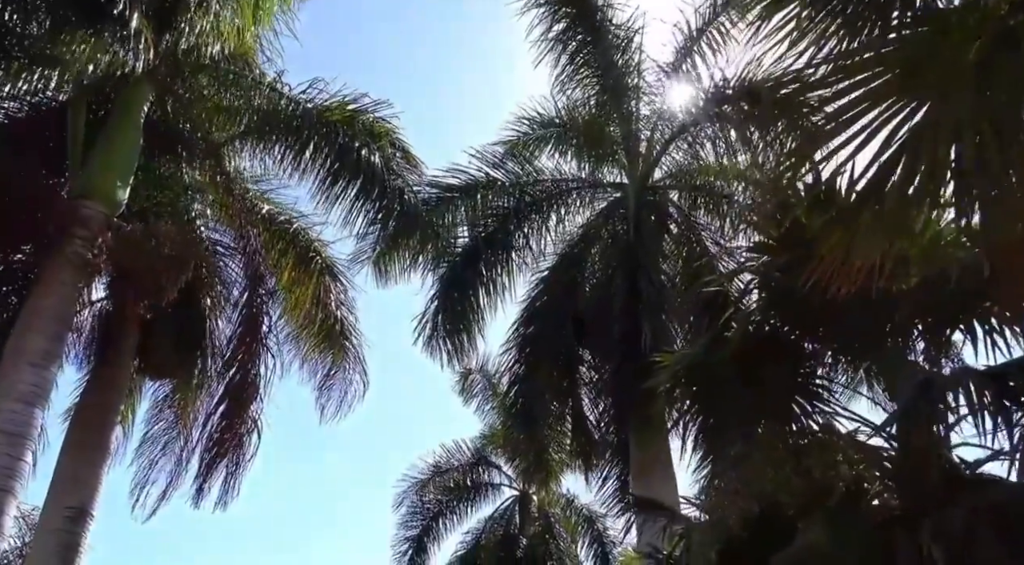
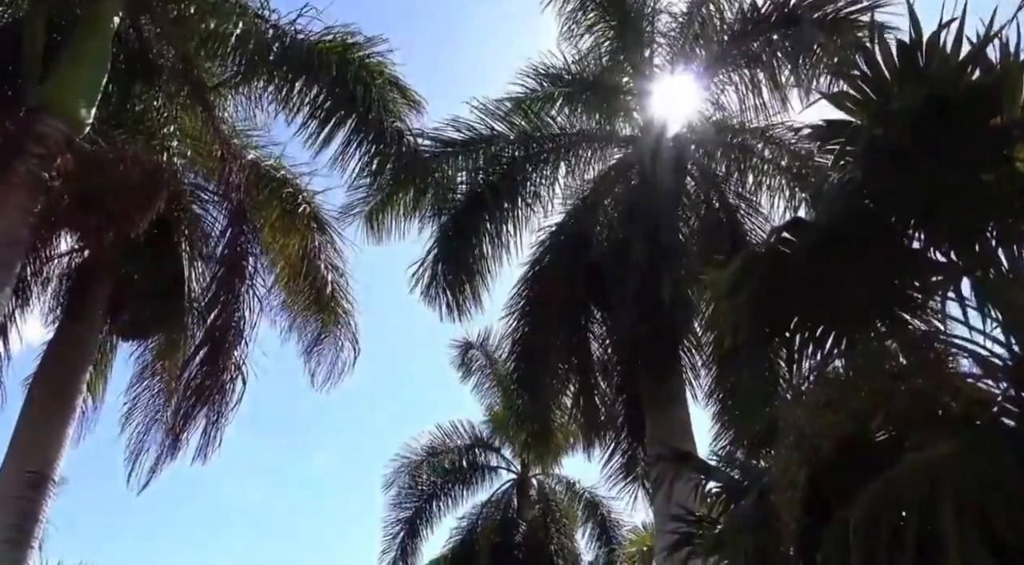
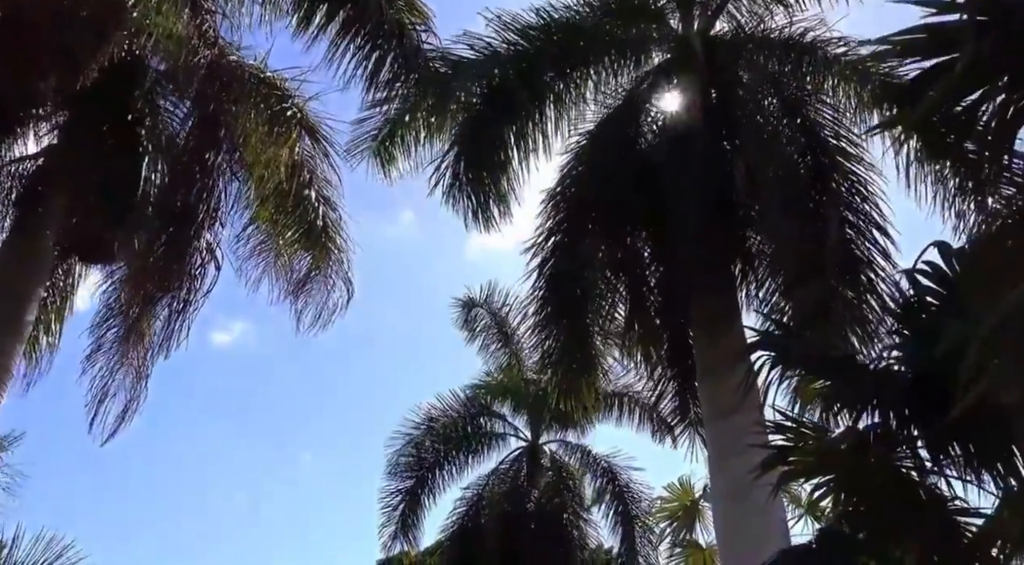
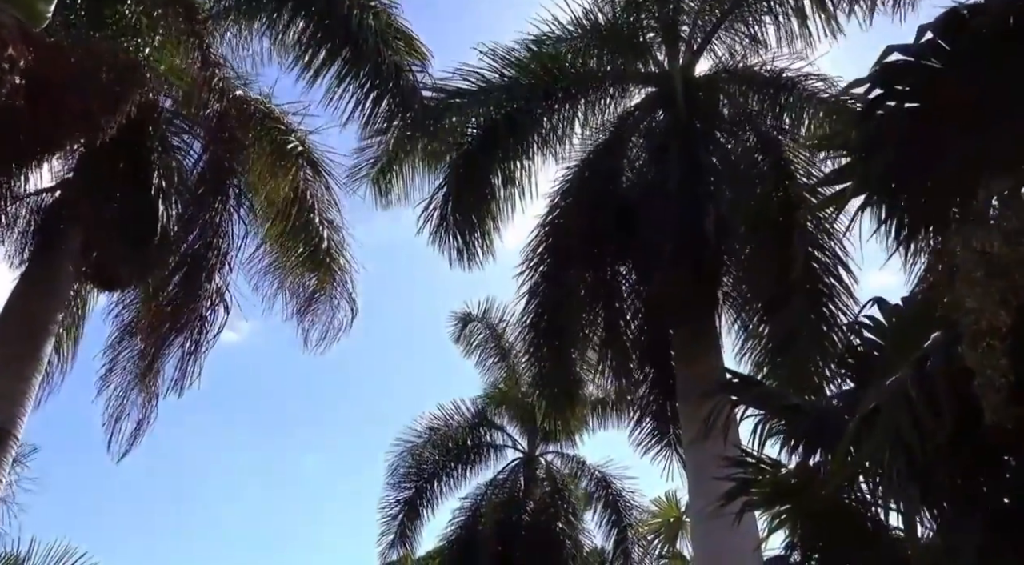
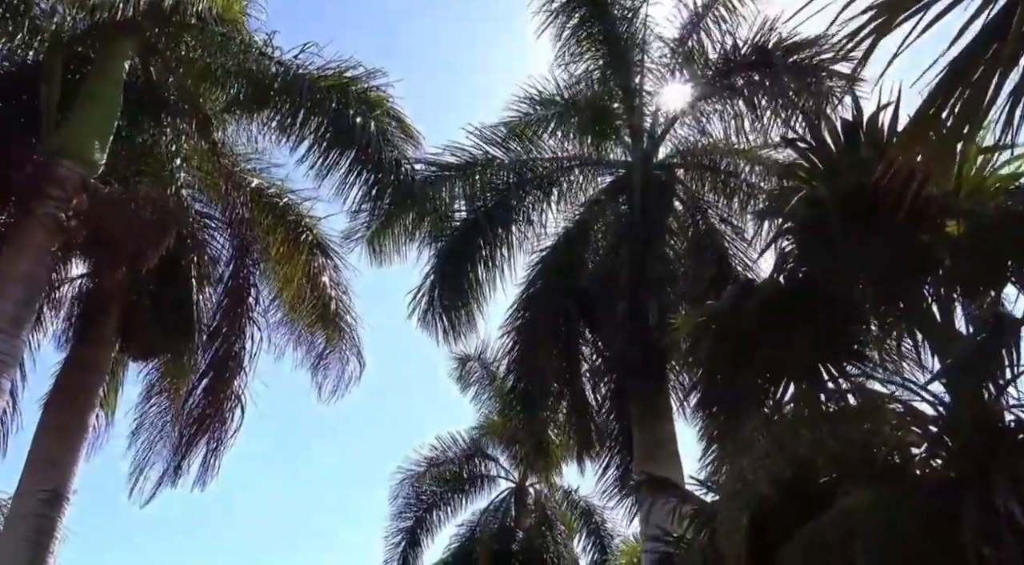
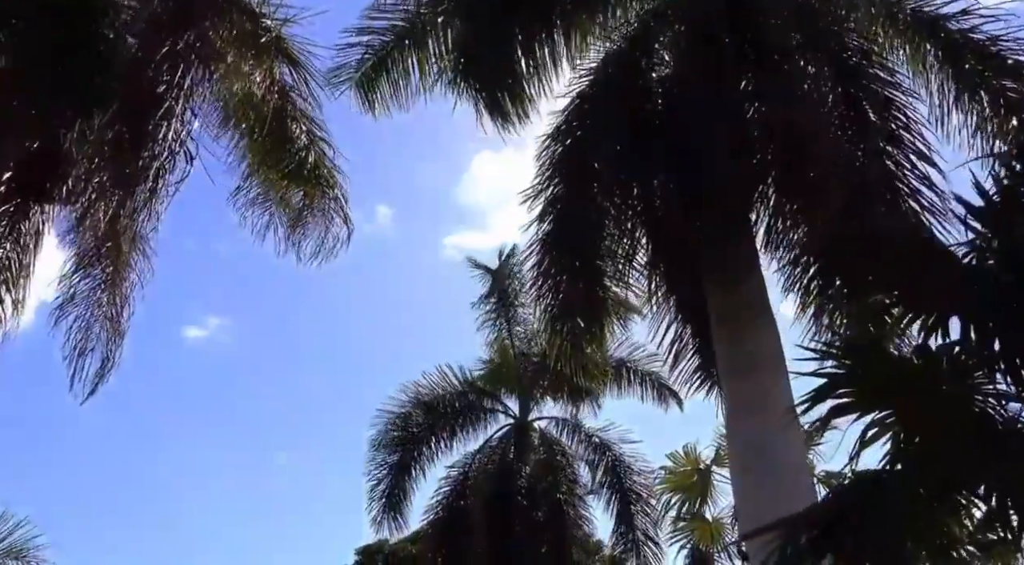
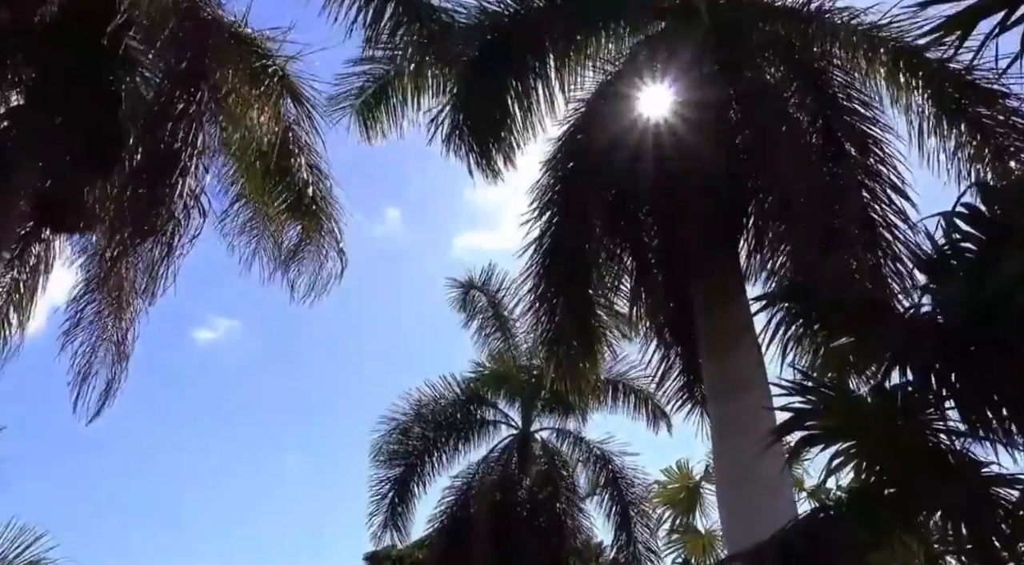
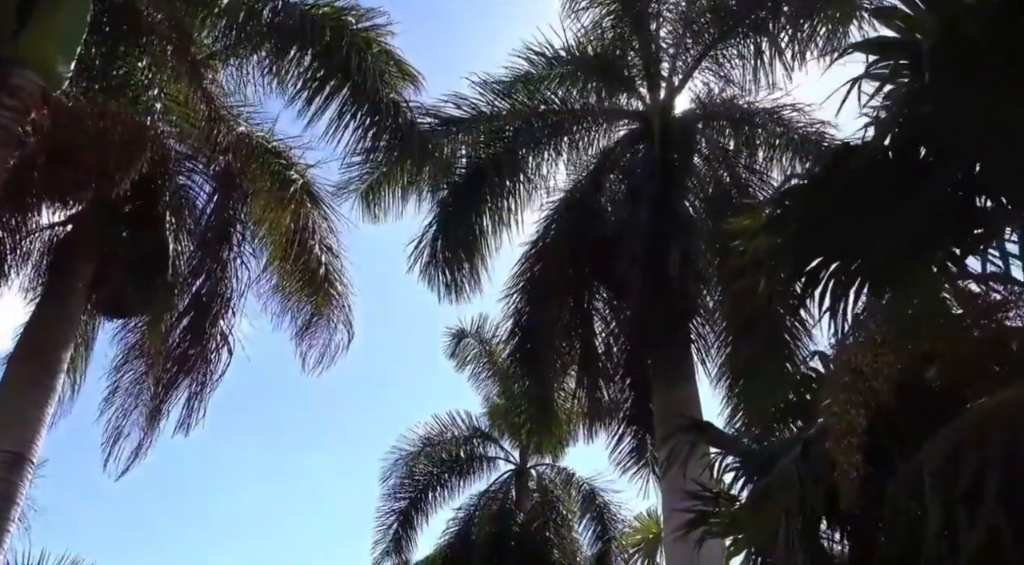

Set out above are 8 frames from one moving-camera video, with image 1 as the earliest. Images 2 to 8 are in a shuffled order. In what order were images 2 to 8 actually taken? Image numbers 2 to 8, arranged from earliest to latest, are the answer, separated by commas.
5, 2, 8, 4, 3, 7, 6
